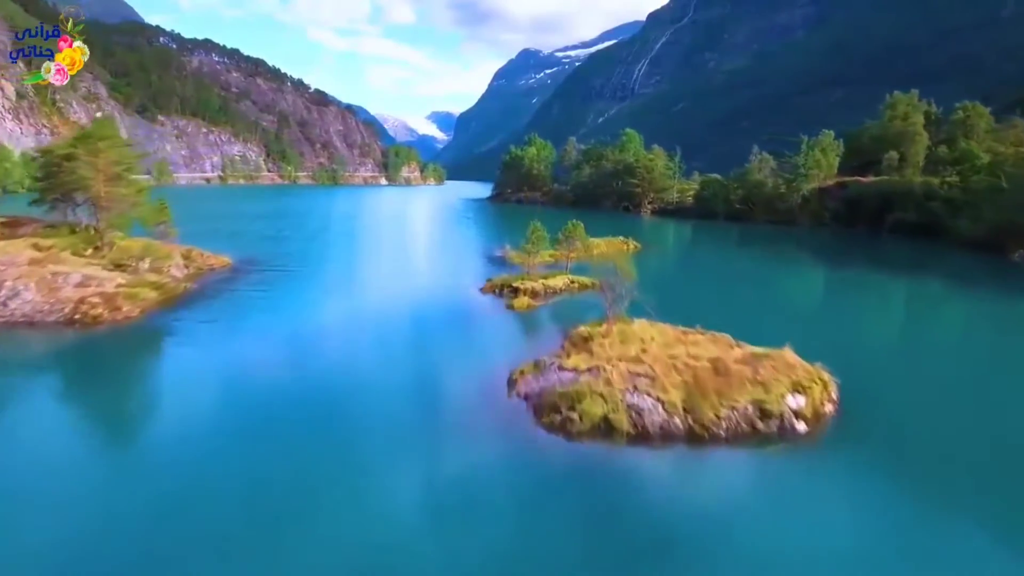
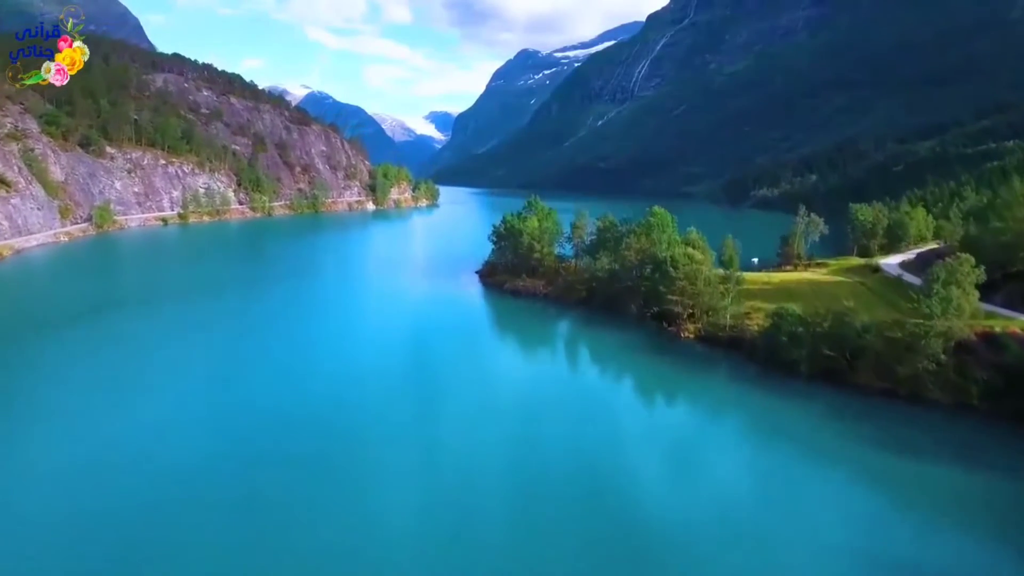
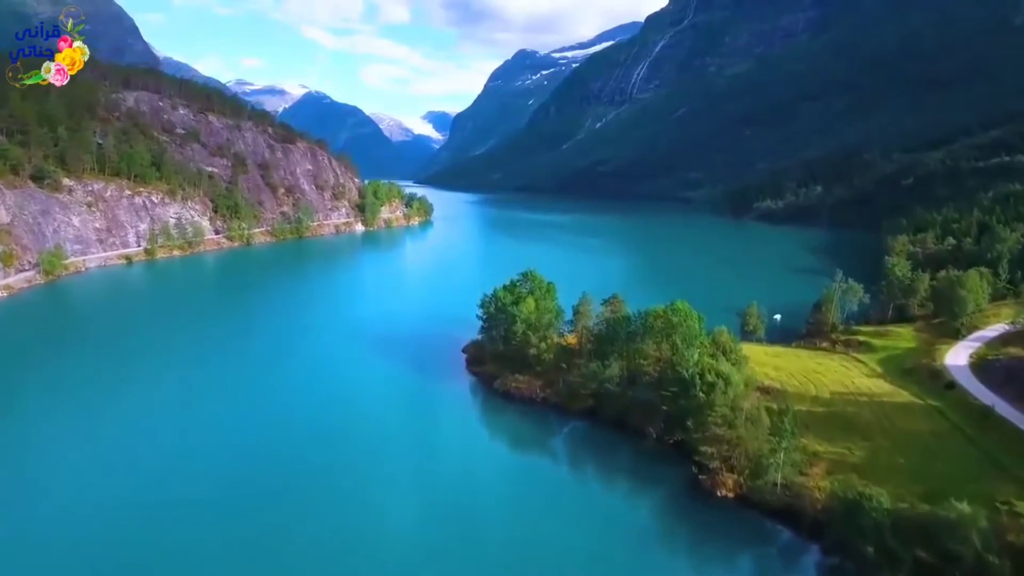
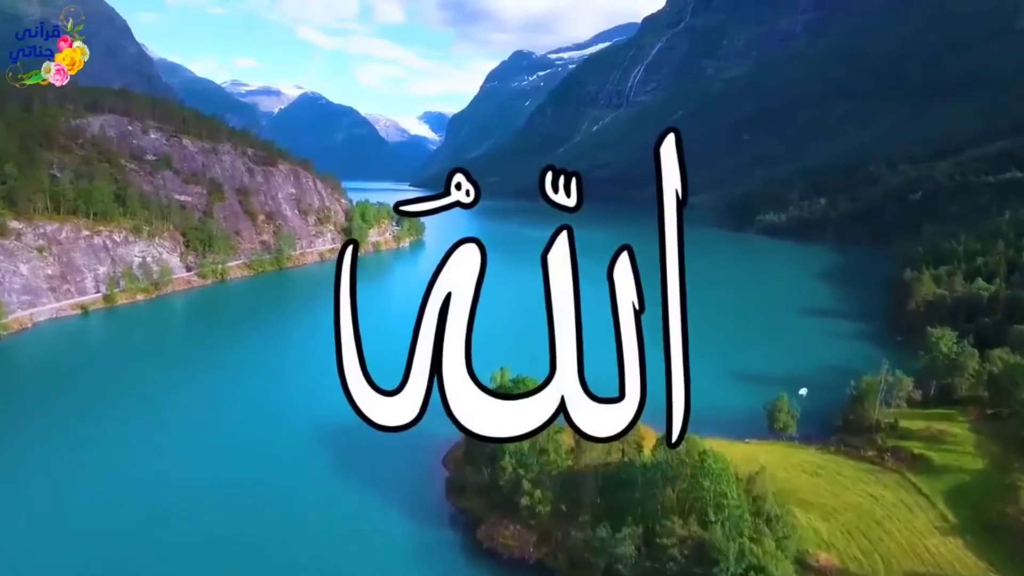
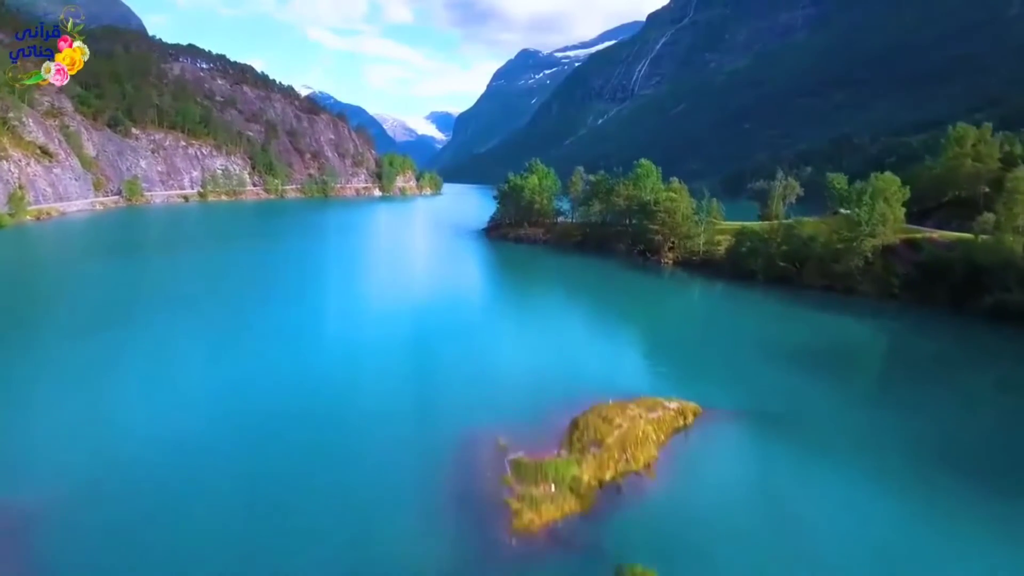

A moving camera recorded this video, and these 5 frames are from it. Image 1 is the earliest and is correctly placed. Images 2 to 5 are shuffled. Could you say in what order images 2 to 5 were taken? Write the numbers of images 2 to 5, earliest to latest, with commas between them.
5, 2, 3, 4
